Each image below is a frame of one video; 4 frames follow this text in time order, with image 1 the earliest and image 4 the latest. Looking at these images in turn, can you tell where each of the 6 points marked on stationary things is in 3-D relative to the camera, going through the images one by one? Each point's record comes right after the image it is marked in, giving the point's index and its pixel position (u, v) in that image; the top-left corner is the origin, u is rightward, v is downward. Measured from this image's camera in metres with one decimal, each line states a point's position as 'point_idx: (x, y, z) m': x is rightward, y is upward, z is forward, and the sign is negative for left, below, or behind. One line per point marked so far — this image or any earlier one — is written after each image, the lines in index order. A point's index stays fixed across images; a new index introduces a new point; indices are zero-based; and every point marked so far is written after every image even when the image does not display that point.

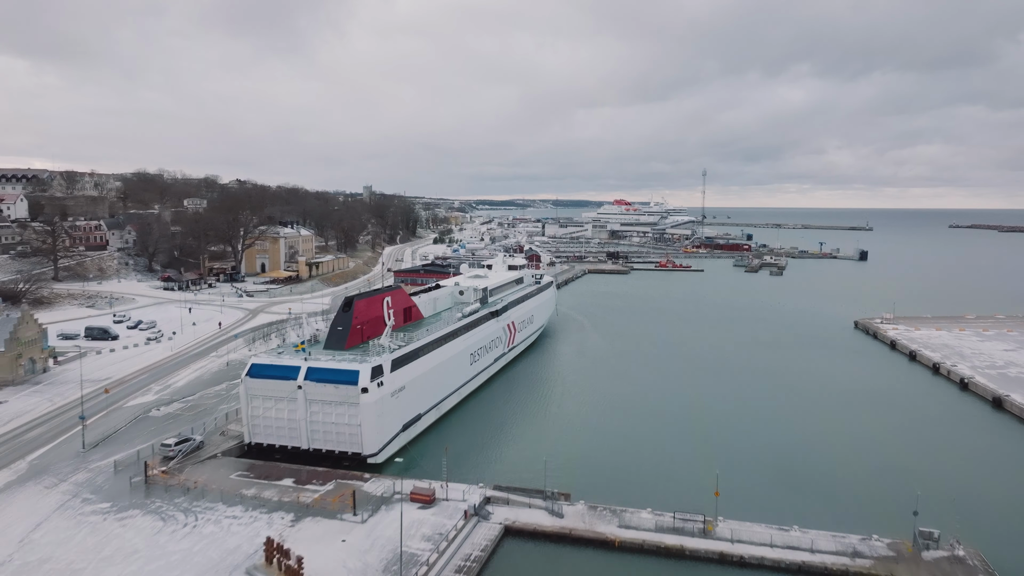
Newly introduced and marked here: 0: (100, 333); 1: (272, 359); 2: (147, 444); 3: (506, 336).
0: (-11.1, -1.2, +14.7) m
1: (-3.9, -1.2, +8.9) m
2: (-5.8, -2.5, +8.6) m
3: (-0.2, -1.3, +14.0) m
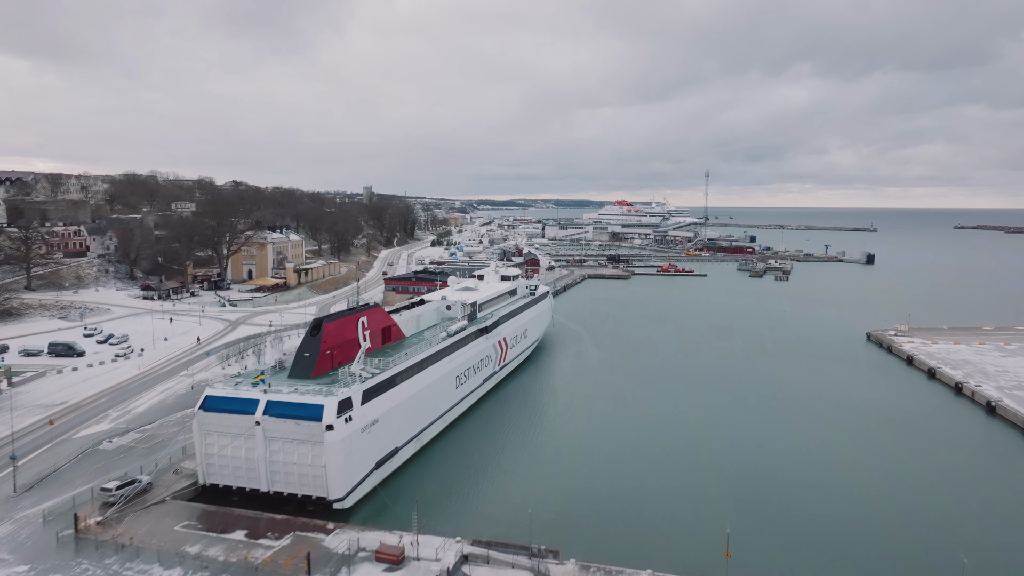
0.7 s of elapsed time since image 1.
0: (-11.3, -1.5, +13.7) m
1: (-4.1, -1.5, +8.0) m
2: (-6.0, -2.8, +7.7) m
3: (-0.4, -1.6, +13.1) m
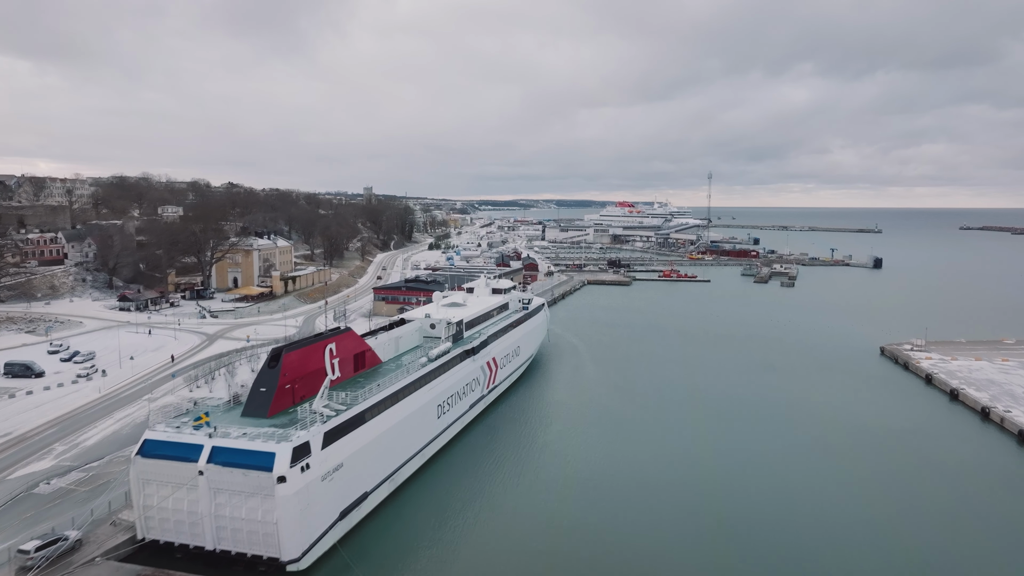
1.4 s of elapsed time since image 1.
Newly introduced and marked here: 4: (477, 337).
0: (-11.5, -1.9, +12.8) m
1: (-4.4, -1.9, +7.0) m
2: (-6.2, -3.2, +6.7) m
3: (-0.6, -2.0, +12.1) m
4: (-0.8, -1.1, +12.1) m
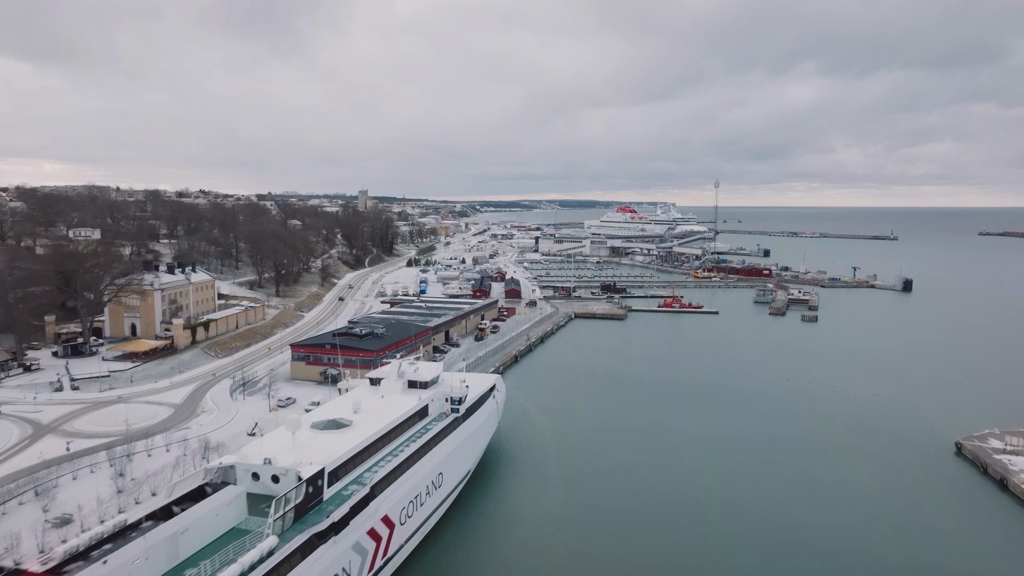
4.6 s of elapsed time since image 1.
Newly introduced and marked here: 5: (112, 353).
0: (-13.0, -3.6, +8.3) m
1: (-5.9, -3.6, +2.4) m
2: (-7.7, -4.9, +2.1) m
3: (-2.1, -3.7, +7.5) m
4: (-2.2, -2.8, +7.5) m
5: (-12.8, -2.1, +17.5) m
